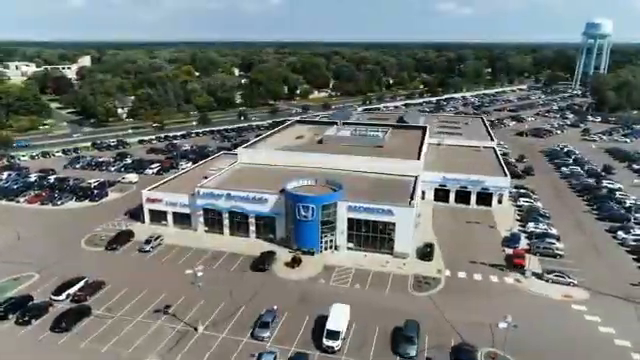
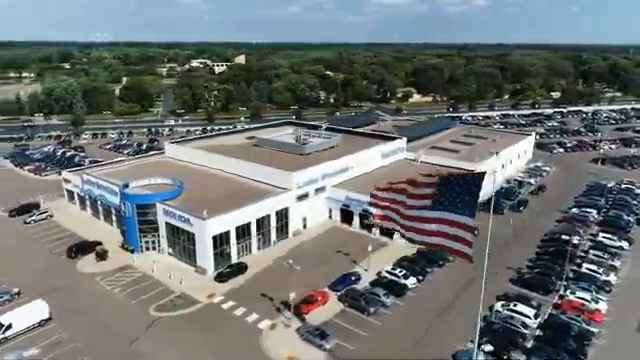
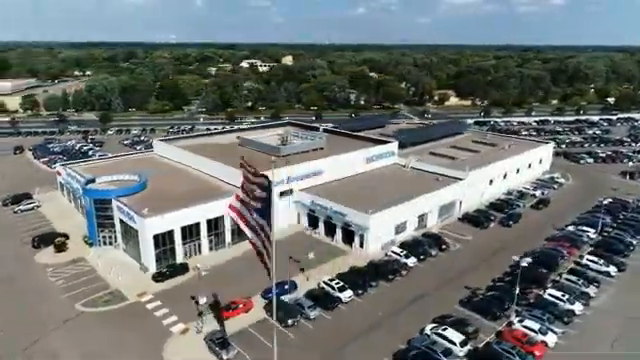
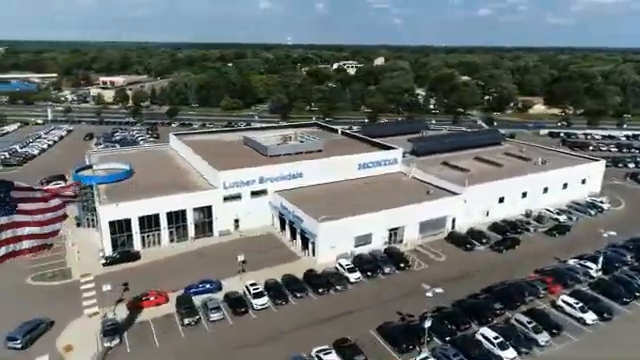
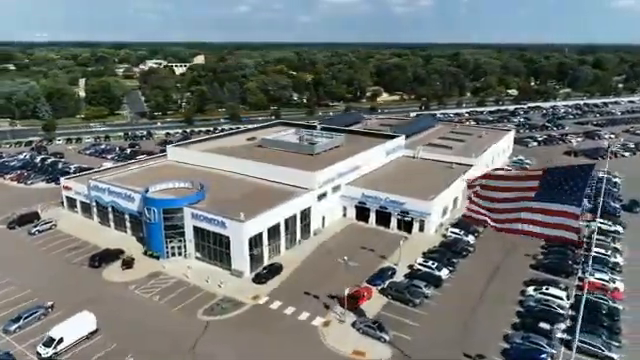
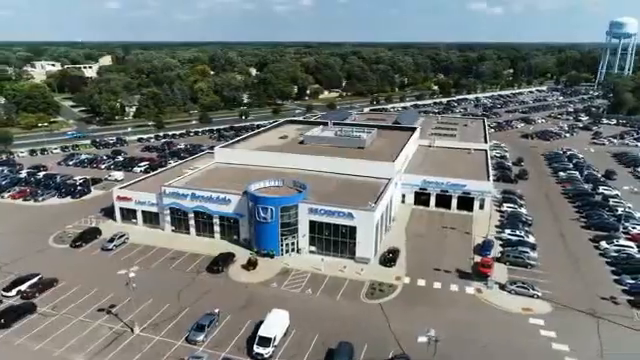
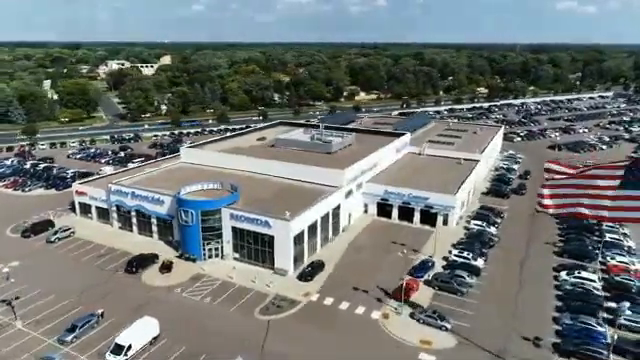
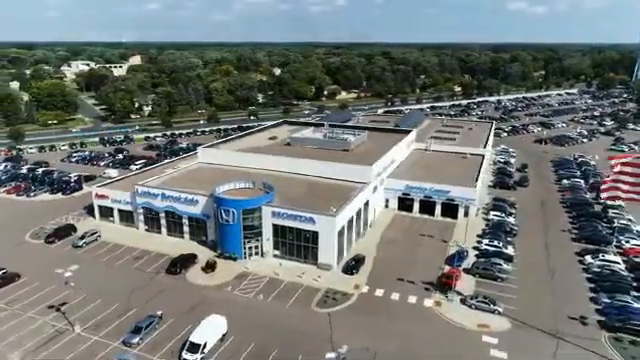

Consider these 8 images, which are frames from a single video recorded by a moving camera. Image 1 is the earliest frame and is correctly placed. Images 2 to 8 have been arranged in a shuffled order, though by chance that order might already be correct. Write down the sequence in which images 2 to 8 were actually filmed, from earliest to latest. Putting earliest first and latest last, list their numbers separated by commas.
6, 8, 7, 5, 2, 3, 4
